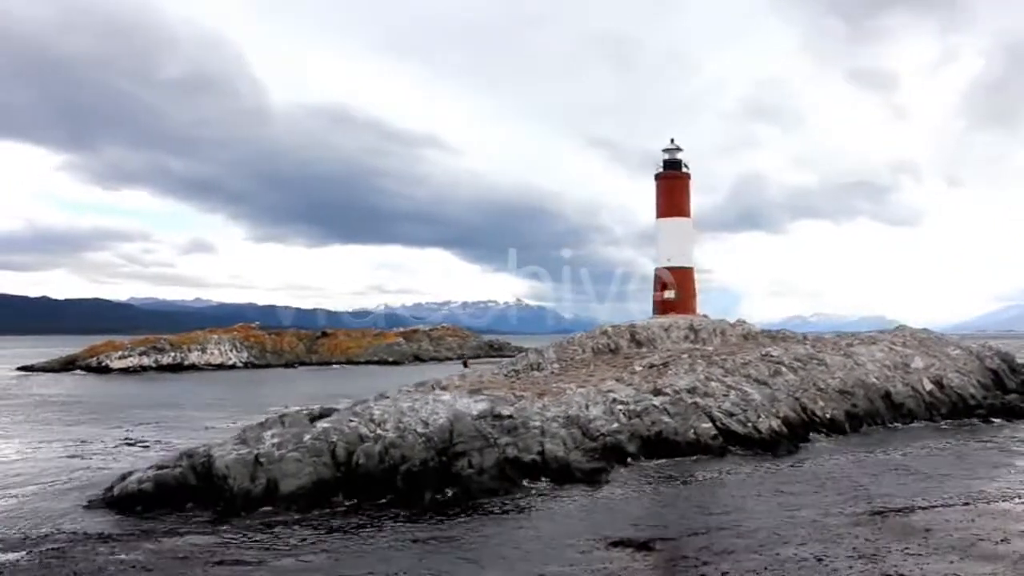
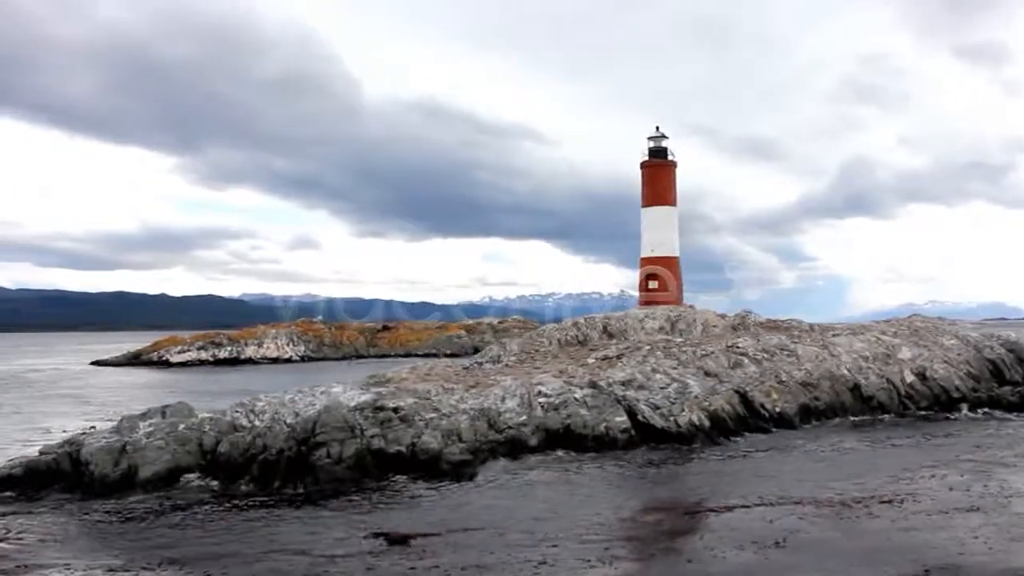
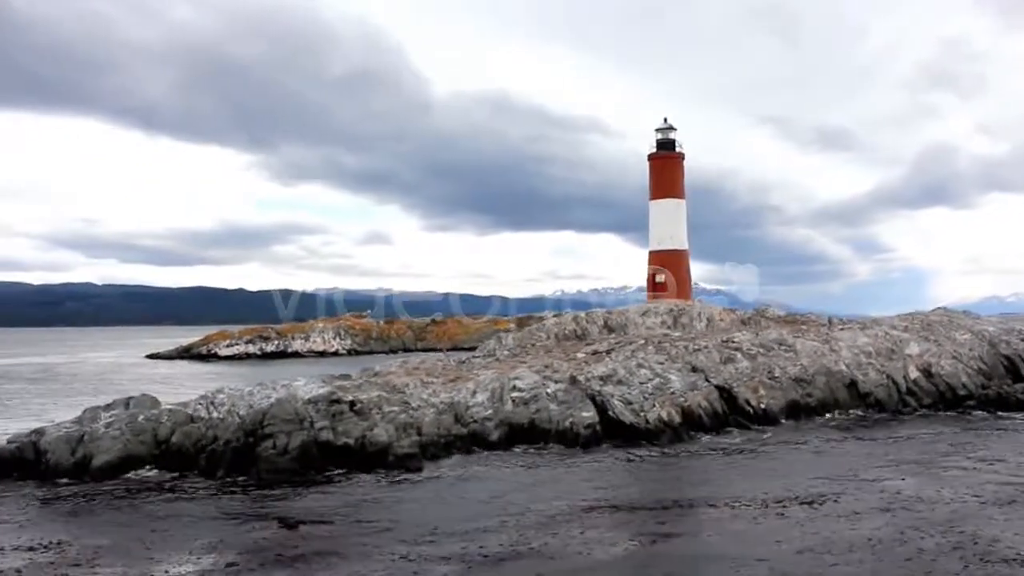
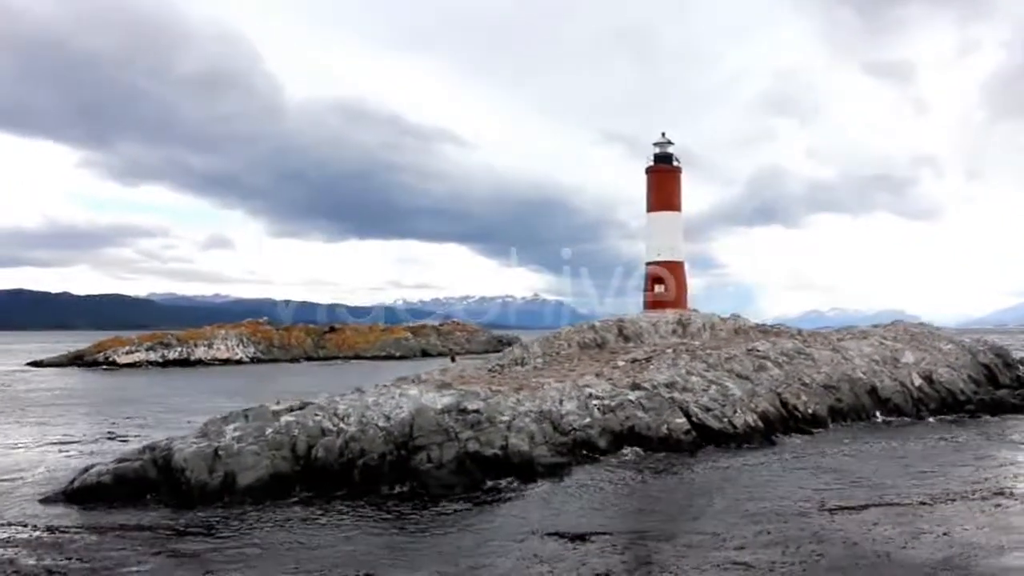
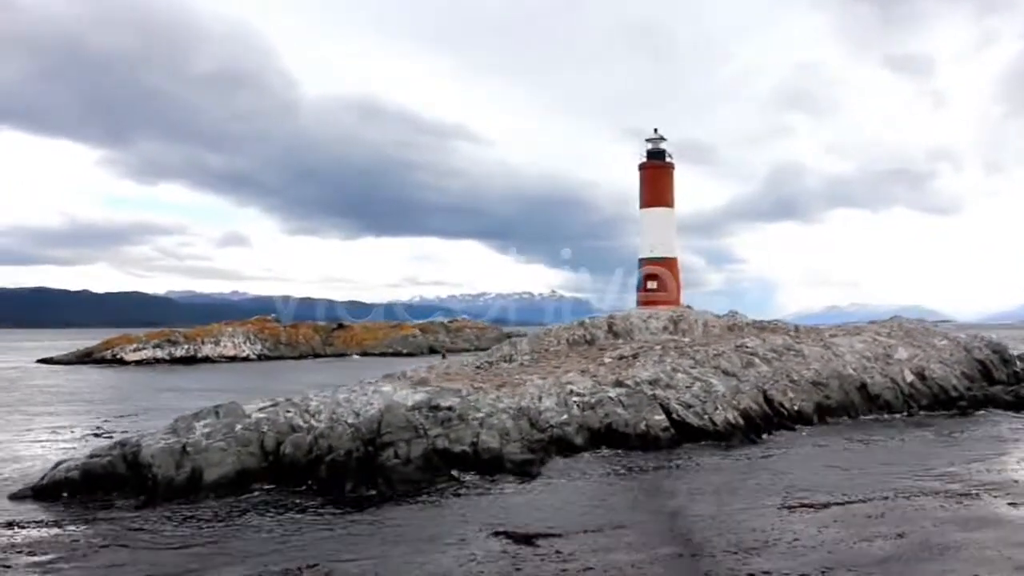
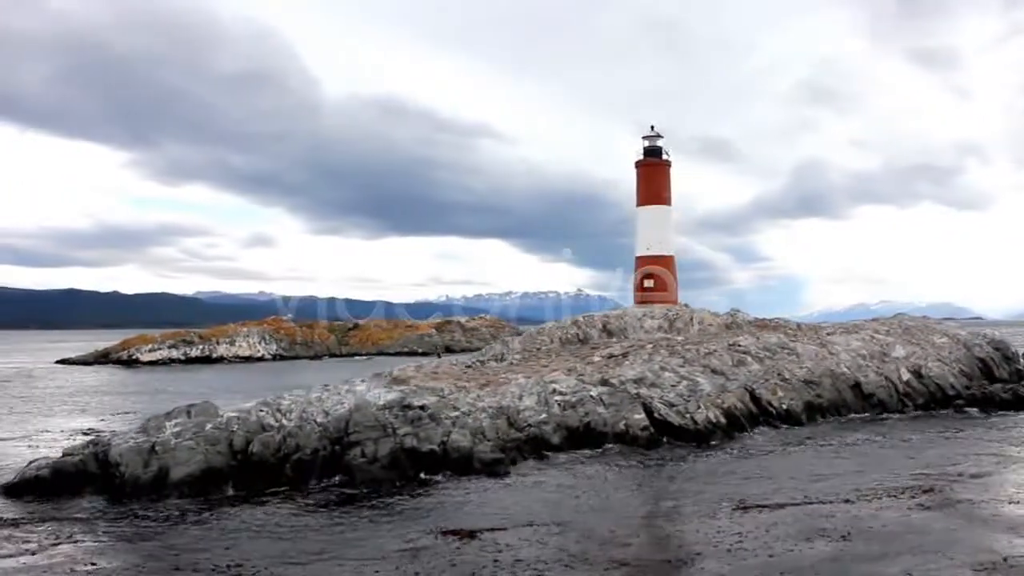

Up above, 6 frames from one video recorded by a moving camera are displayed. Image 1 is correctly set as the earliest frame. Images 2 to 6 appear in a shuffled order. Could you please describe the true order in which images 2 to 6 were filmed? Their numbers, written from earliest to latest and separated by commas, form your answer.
4, 5, 6, 2, 3
